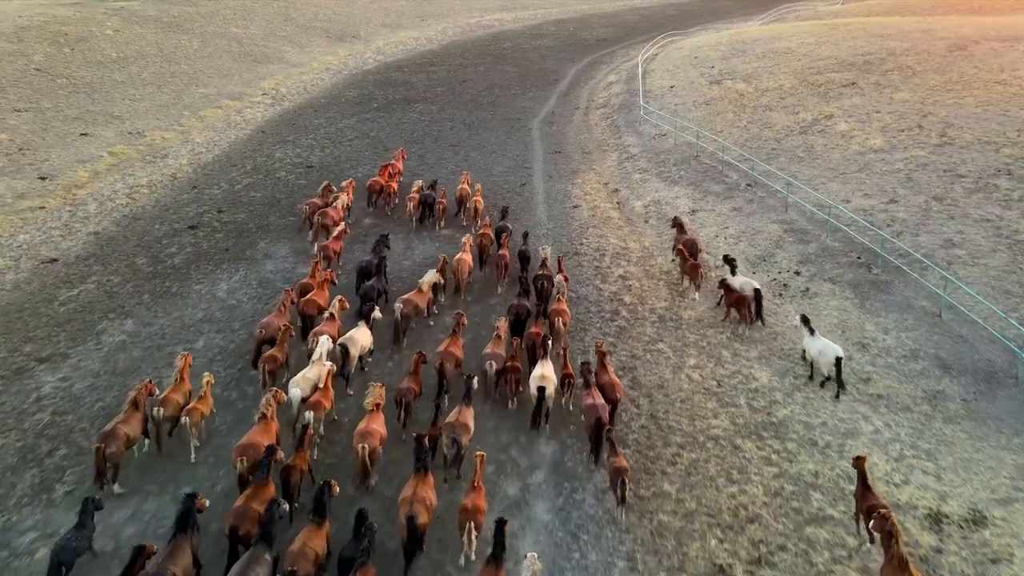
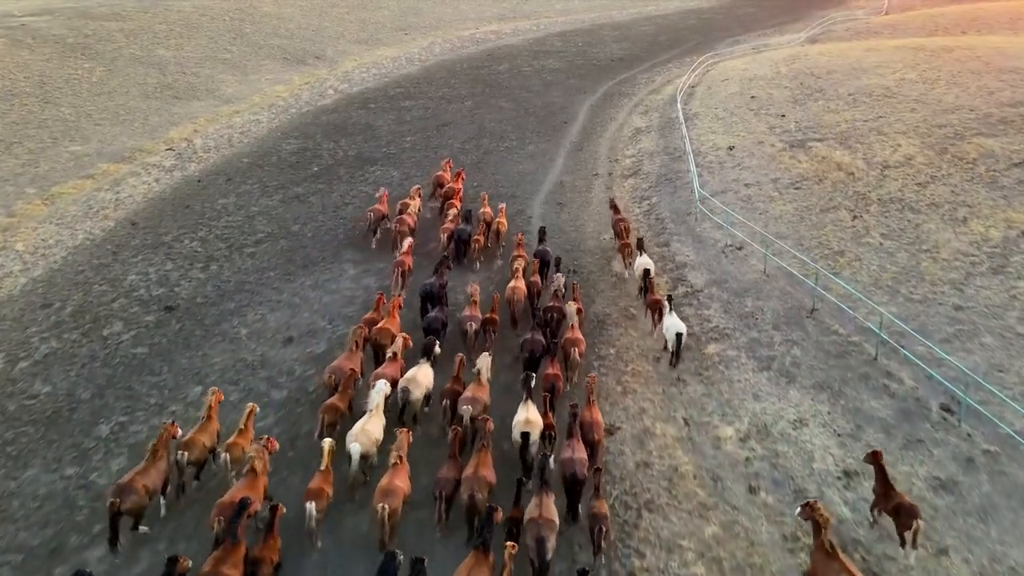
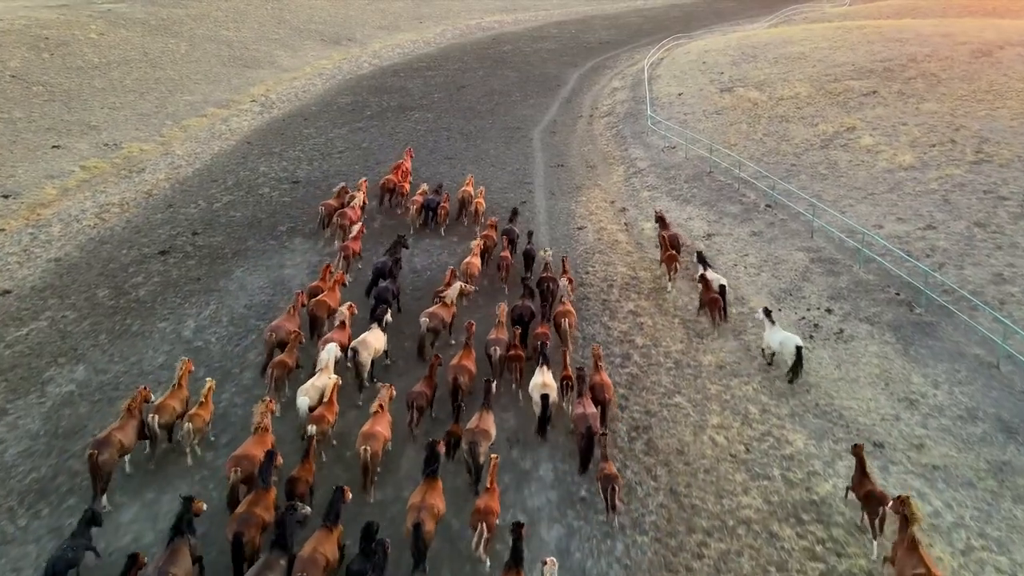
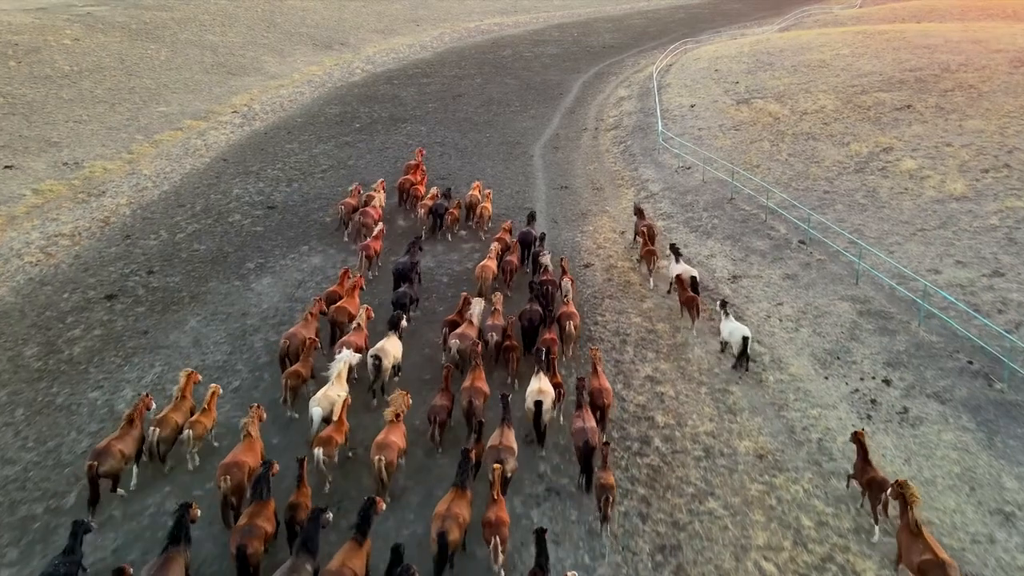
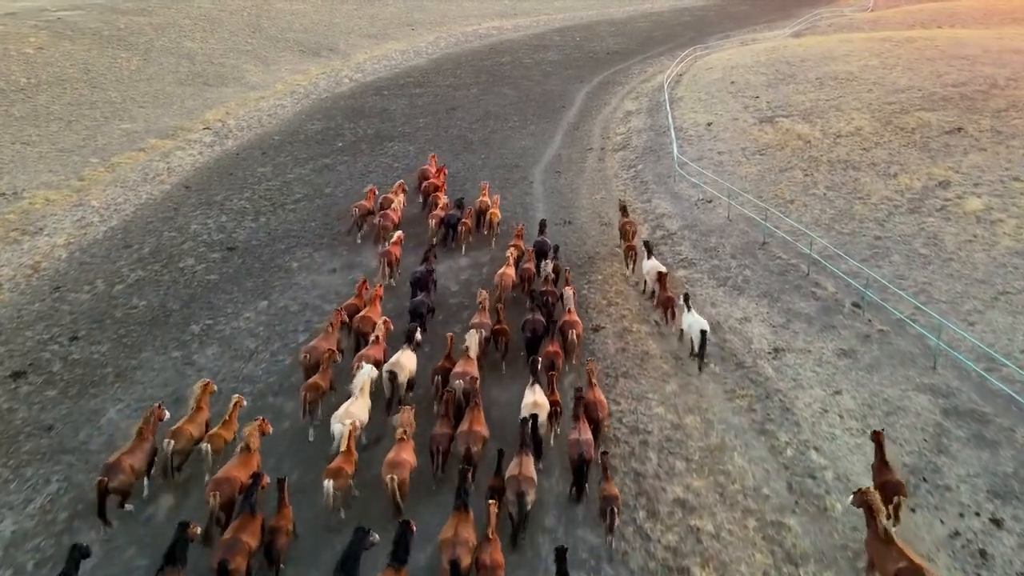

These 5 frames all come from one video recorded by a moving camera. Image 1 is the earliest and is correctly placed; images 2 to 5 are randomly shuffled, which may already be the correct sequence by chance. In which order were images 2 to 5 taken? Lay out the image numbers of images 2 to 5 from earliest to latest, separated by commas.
3, 4, 5, 2
